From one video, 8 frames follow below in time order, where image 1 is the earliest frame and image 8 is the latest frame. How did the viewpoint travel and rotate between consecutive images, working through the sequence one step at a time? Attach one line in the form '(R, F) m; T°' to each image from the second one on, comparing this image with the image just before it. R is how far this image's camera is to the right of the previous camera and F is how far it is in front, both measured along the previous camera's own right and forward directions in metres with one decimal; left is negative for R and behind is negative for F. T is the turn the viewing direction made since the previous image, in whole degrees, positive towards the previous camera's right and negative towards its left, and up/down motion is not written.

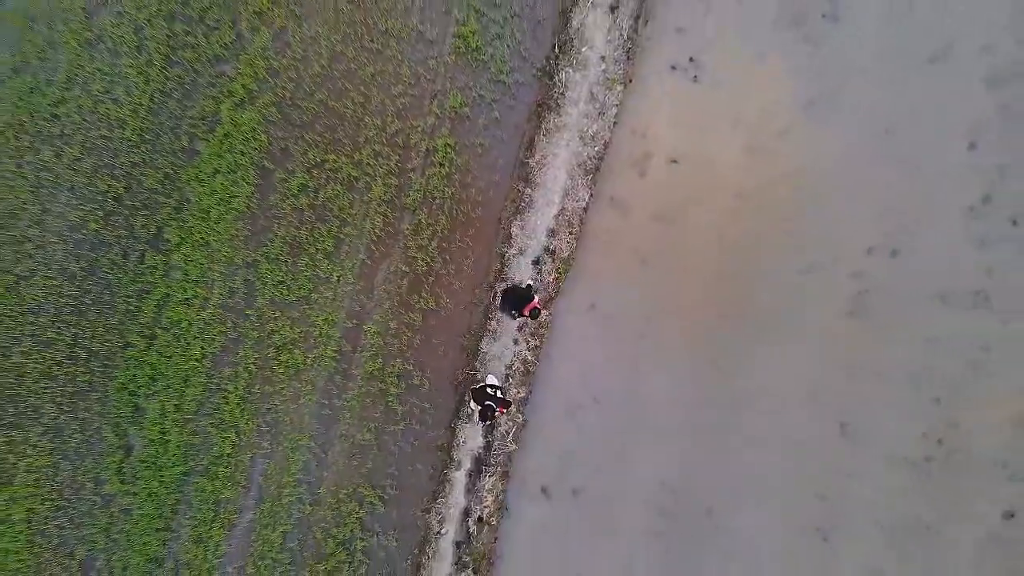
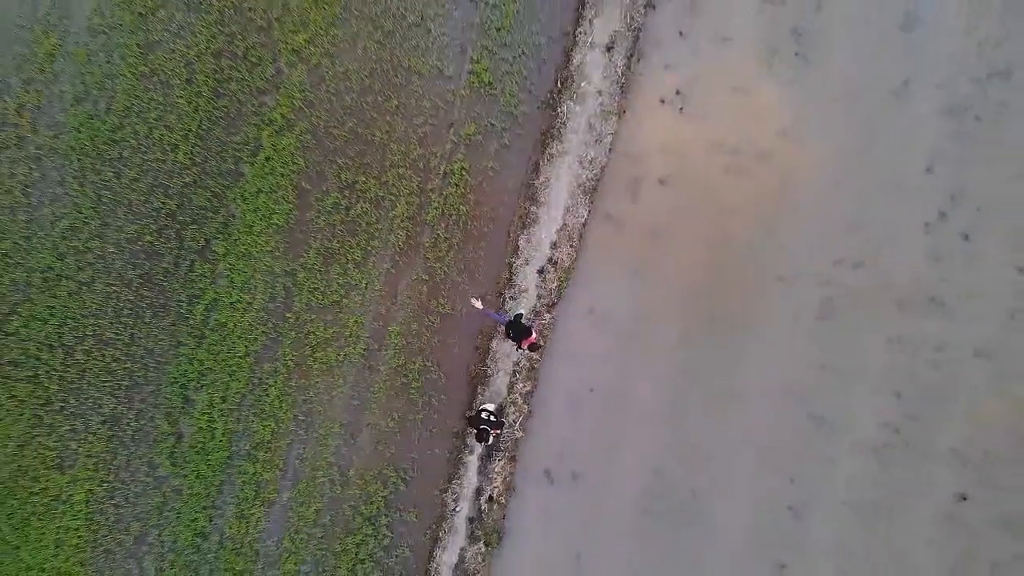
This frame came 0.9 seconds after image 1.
(0.0, -0.4) m; 0°
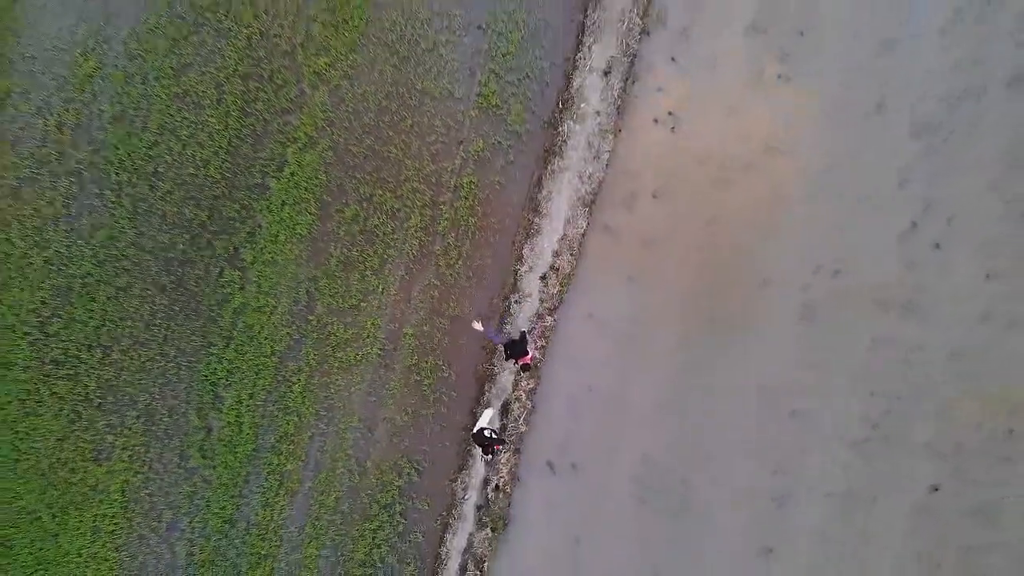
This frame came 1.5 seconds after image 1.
(0.0, -0.3) m; 0°
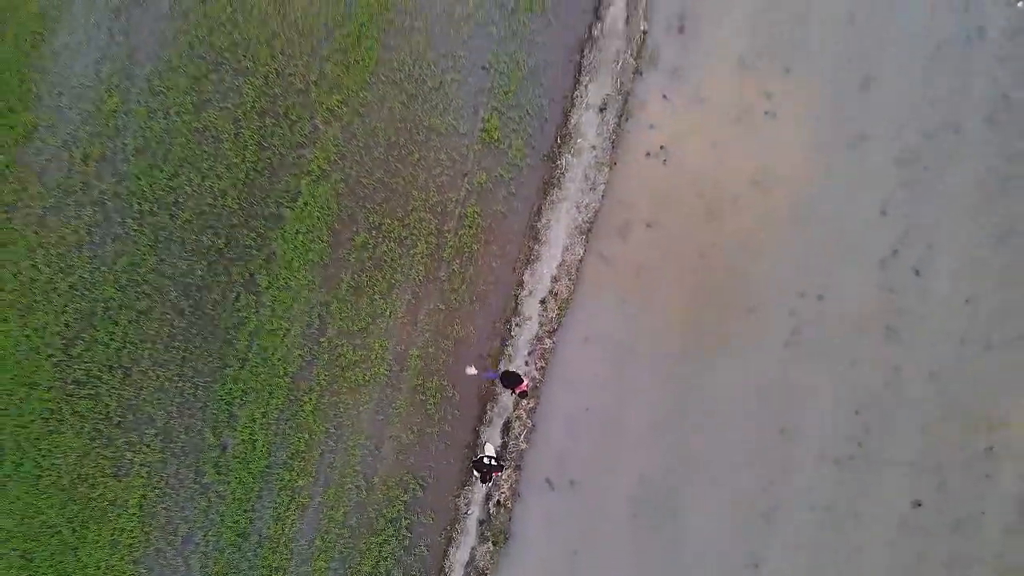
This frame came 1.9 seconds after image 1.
(0.0, -0.2) m; 0°
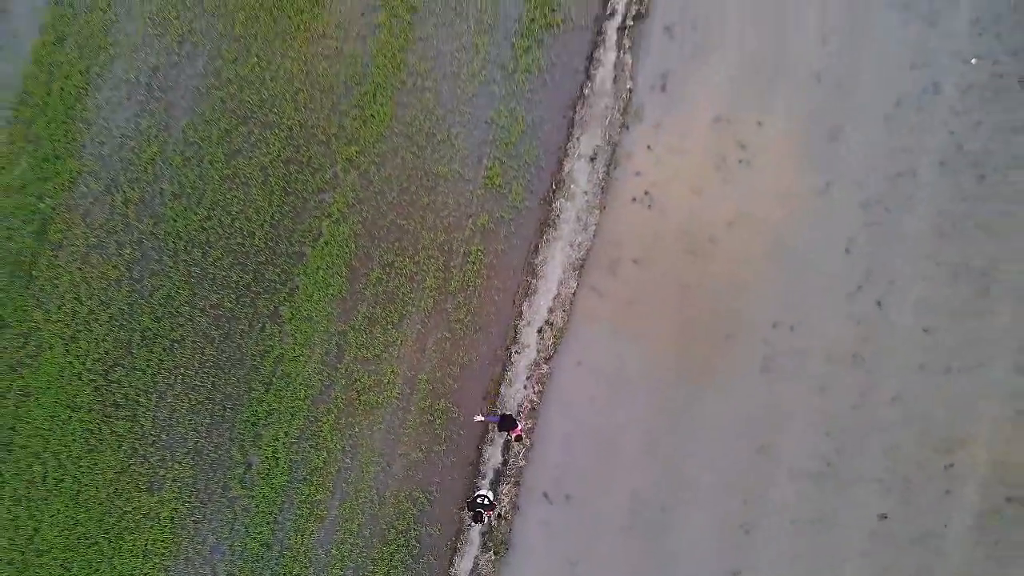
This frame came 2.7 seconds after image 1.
(0.0, -0.4) m; 0°
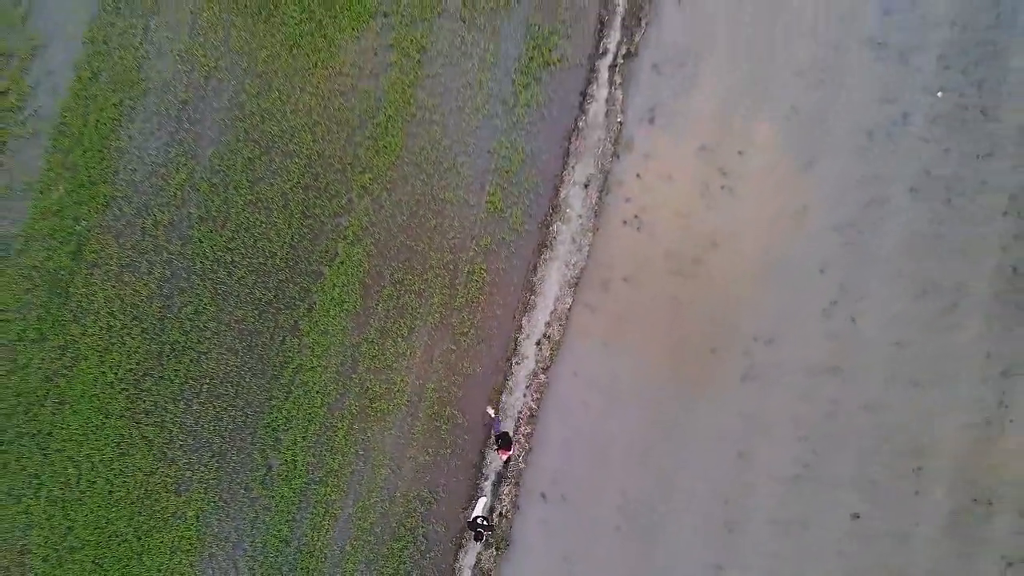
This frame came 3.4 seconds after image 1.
(0.0, -0.4) m; 0°
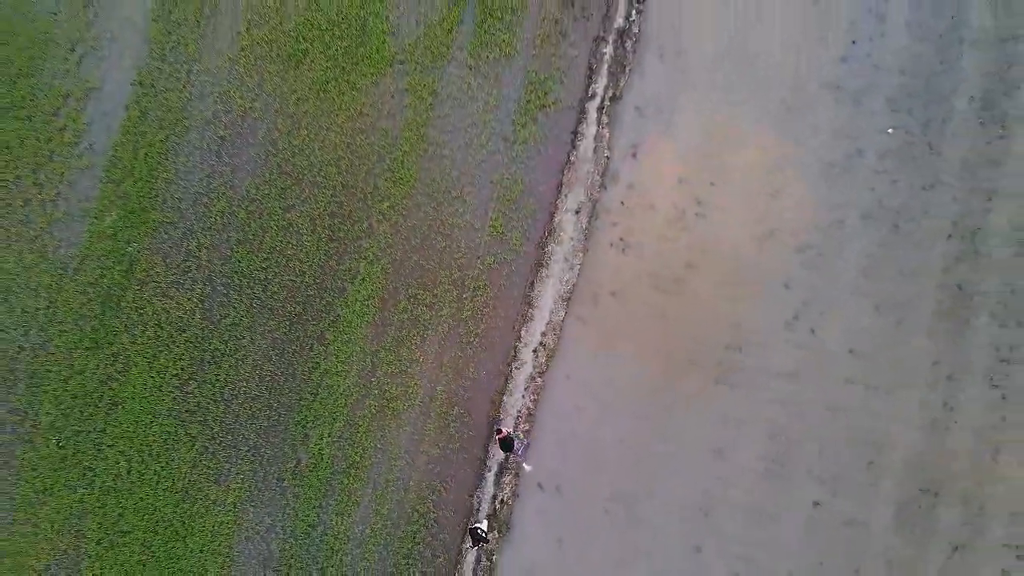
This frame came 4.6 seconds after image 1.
(0.0, -0.6) m; 0°
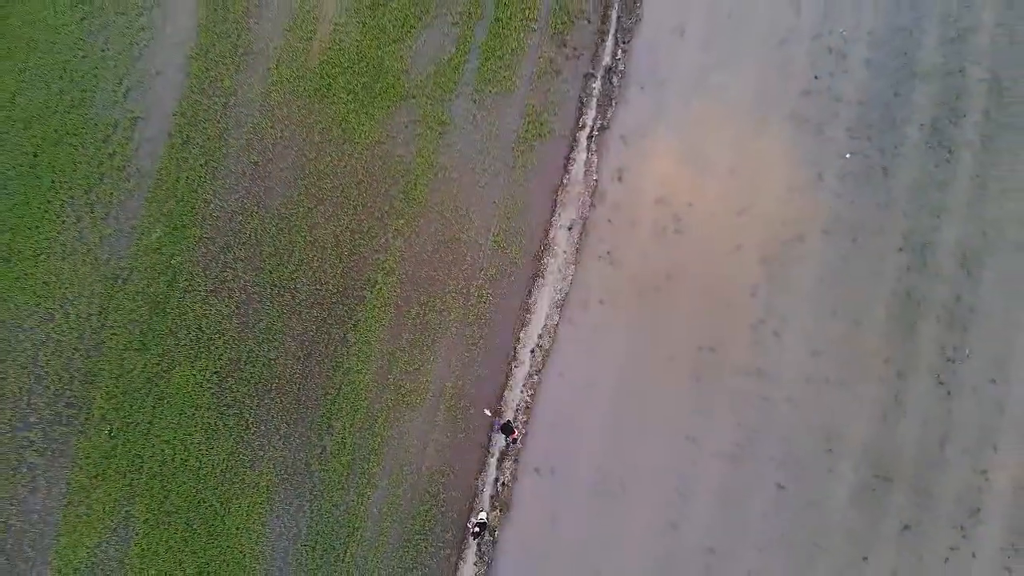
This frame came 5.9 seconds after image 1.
(0.0, -0.7) m; 0°
